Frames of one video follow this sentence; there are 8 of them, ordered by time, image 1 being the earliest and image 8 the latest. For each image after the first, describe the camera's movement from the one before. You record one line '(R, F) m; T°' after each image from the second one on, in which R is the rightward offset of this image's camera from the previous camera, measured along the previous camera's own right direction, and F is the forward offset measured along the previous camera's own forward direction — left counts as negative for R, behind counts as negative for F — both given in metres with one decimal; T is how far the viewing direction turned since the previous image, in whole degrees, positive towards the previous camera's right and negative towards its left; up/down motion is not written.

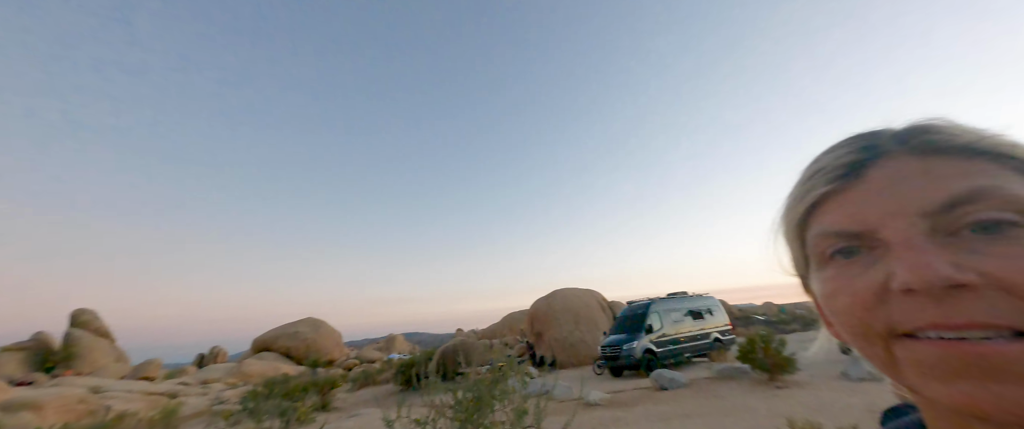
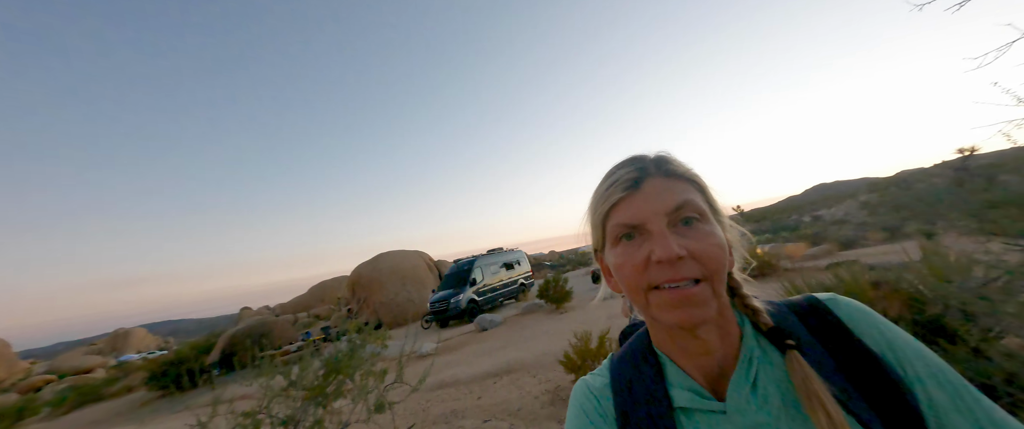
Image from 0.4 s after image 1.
(-0.4, -0.4) m; +28°
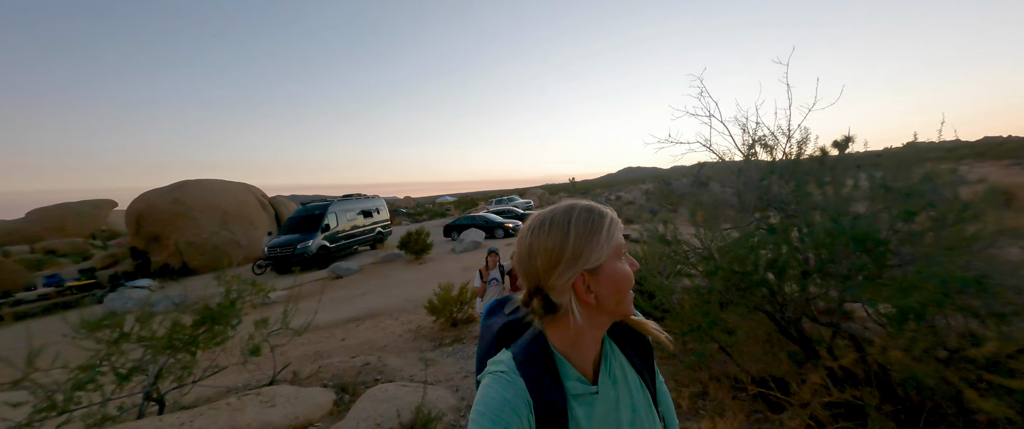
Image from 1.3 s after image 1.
(-0.6, -1.0) m; +23°
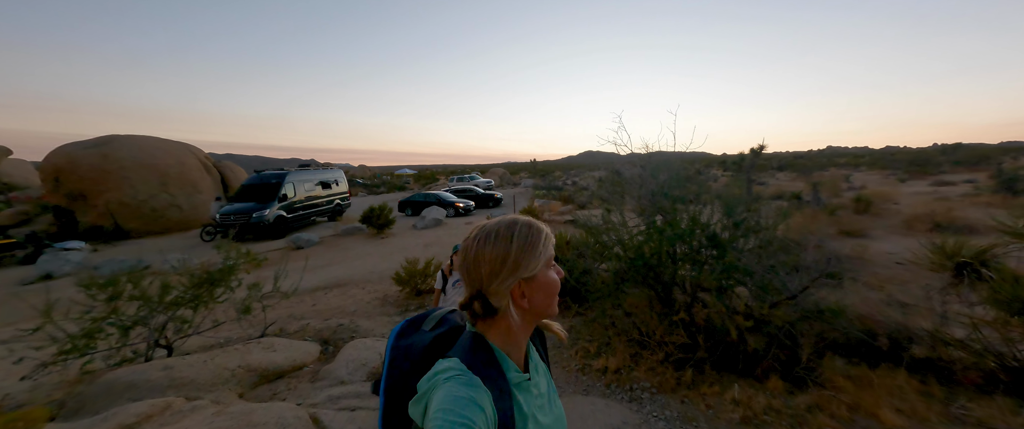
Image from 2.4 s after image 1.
(-0.1, -1.1) m; +7°
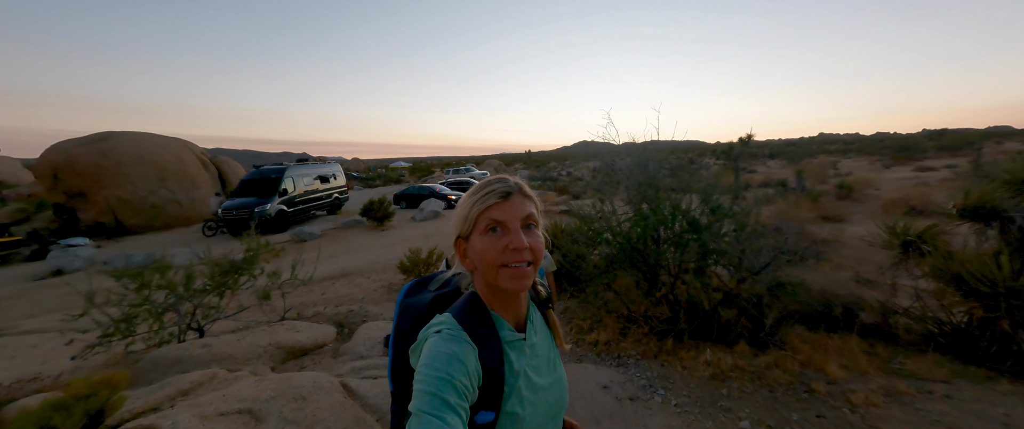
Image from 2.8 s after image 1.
(-0.1, -0.5) m; +1°
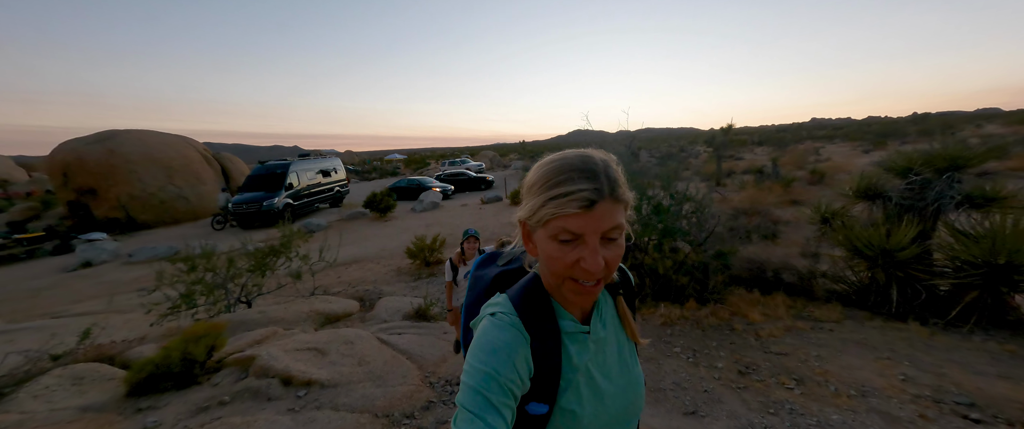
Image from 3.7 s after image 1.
(0.0, -1.0) m; +1°
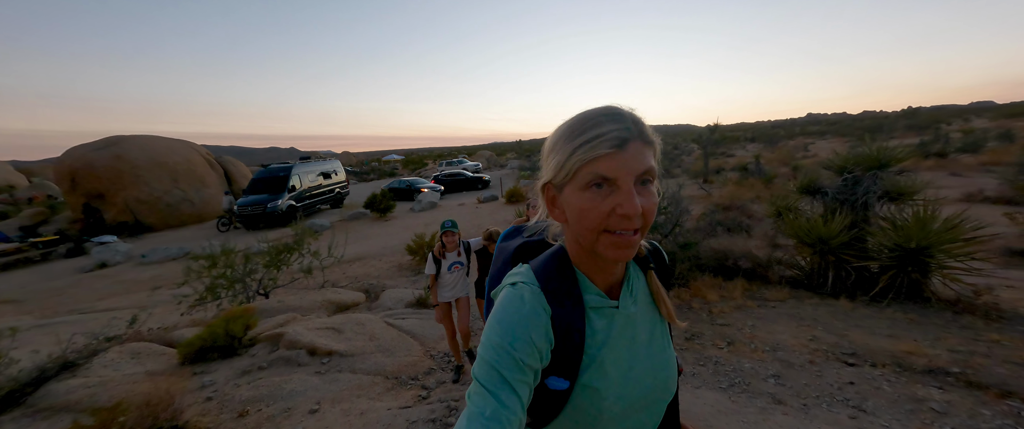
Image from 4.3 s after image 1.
(+0.2, -0.7) m; 0°
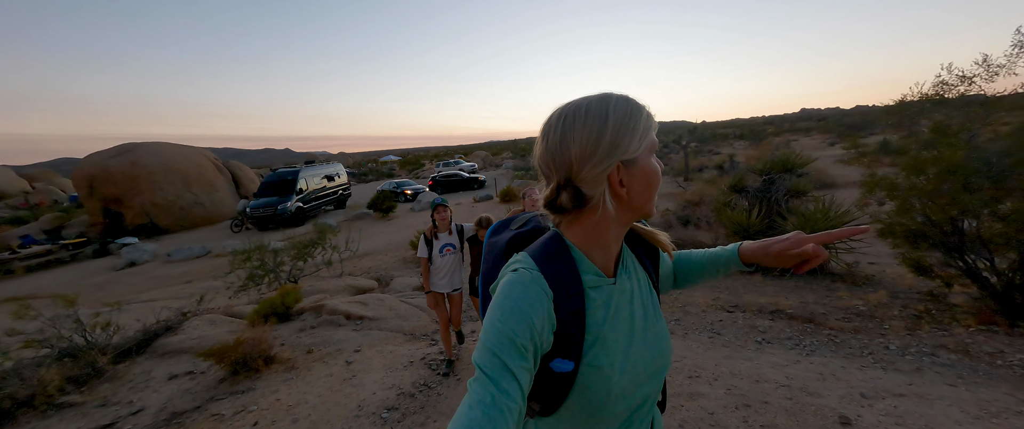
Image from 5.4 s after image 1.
(+0.2, -1.4) m; 0°
